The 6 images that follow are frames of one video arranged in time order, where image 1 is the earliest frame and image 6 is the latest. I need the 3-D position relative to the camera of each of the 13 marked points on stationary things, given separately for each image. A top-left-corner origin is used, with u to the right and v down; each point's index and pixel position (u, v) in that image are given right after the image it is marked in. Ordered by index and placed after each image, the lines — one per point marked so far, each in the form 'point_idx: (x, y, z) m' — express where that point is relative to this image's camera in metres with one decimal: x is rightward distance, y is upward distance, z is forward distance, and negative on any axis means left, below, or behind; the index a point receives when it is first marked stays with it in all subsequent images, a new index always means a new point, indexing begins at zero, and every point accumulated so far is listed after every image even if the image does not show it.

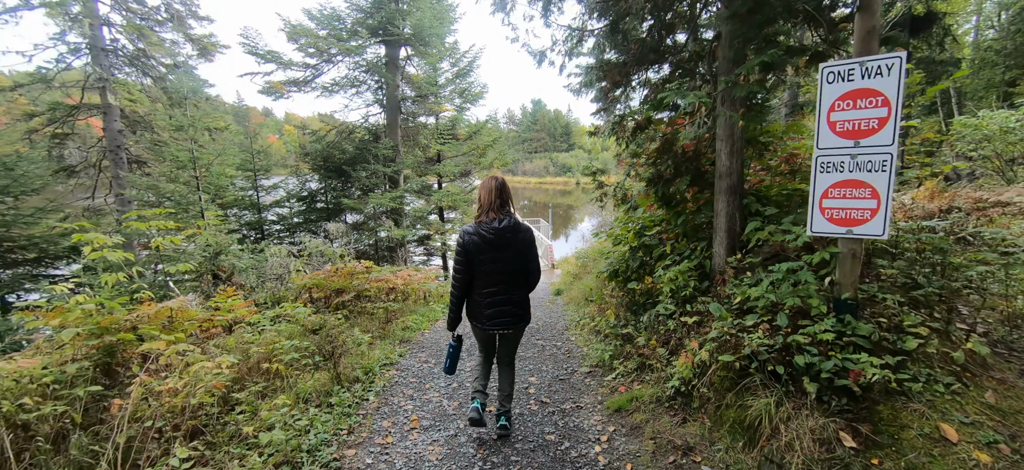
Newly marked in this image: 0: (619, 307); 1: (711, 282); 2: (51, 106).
0: (+1.1, -0.7, +4.2) m
1: (+1.6, -0.4, +3.3) m
2: (-9.6, +2.7, +8.8) m
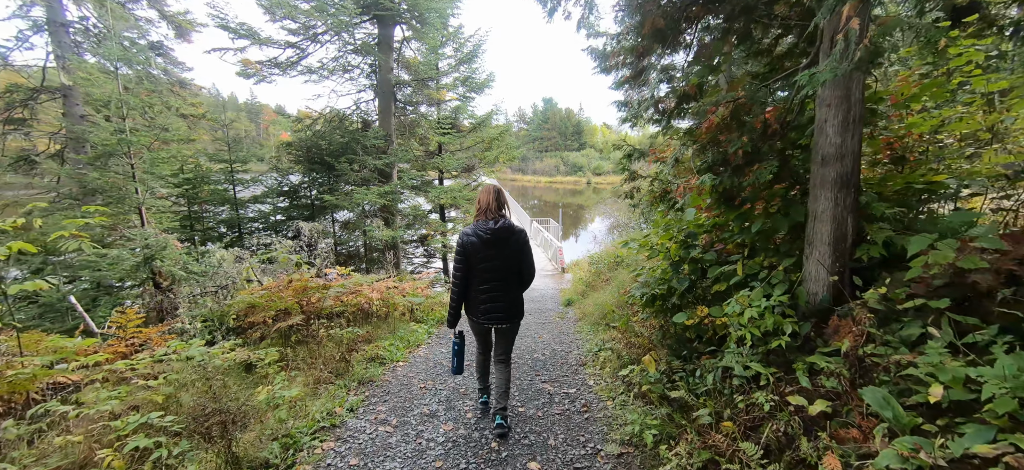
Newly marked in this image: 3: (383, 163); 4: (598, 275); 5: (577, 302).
0: (+1.0, -0.8, +3.1) m
1: (+1.5, -0.5, +2.2) m
2: (-9.4, +2.7, +7.9) m
3: (-2.6, +1.5, +8.6) m
4: (+2.0, -0.9, +9.7) m
5: (+1.3, -1.4, +8.7) m
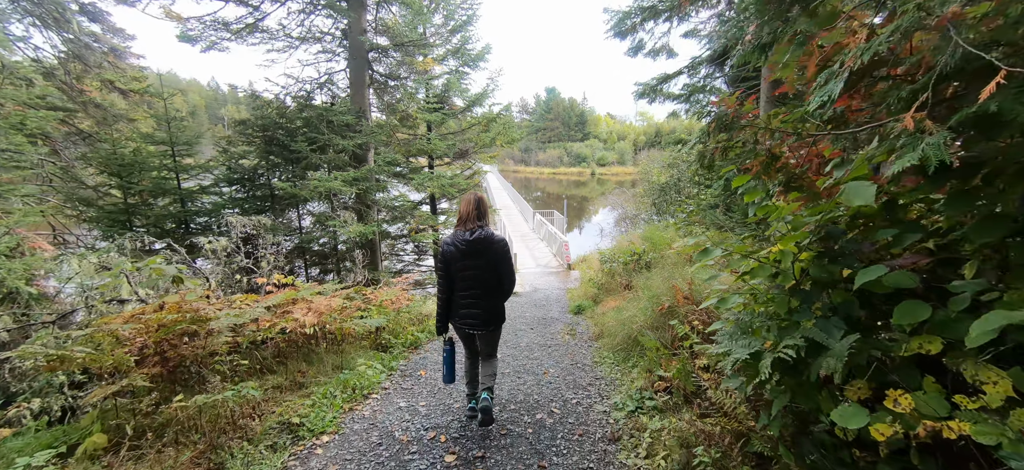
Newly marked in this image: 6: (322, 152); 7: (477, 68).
0: (+1.0, -0.8, +1.6) m
1: (+1.5, -0.5, +0.7) m
2: (-9.5, +2.8, +6.4) m
3: (-2.7, +1.6, +7.2) m
4: (+2.0, -0.8, +8.2) m
5: (+1.3, -1.3, +7.2) m
6: (-3.4, +1.5, +7.4) m
7: (-0.9, +4.3, +10.9) m
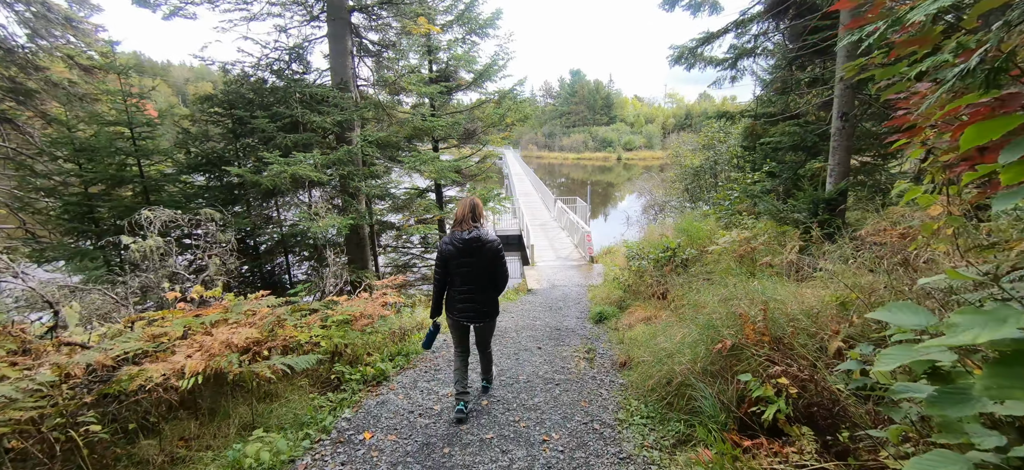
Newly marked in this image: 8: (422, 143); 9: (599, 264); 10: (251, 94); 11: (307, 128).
0: (+0.8, -0.9, +0.4) m
1: (+1.2, -0.6, -0.5) m
2: (-9.4, +2.8, +5.7) m
3: (-2.6, +1.7, +6.1) m
4: (+2.1, -0.7, +6.9) m
5: (+1.4, -1.2, +6.0) m
6: (-3.2, +1.6, +6.4) m
7: (-0.6, +4.5, +9.6) m
8: (-2.0, +2.0, +9.3) m
9: (+2.5, -0.8, +12.3) m
10: (-3.7, +2.0, +6.1) m
11: (-2.8, +1.5, +5.9) m
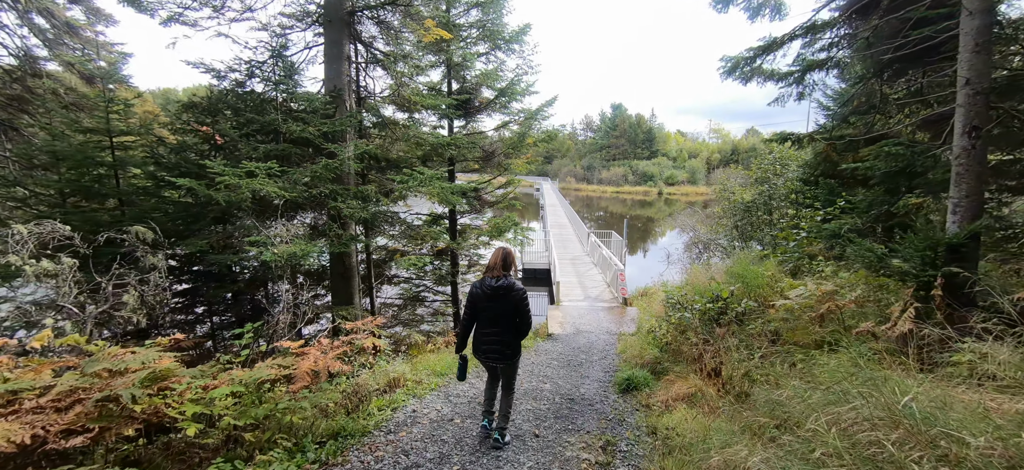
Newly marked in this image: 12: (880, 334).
0: (+0.3, -0.9, -0.9) m
1: (+0.7, -0.6, -1.8) m
2: (-9.2, +2.7, +5.6) m
3: (-2.4, +1.4, +5.3) m
4: (+2.2, -1.3, +5.5) m
5: (+1.5, -1.7, +4.6) m
6: (-3.1, +1.2, +5.6) m
7: (0.0, +3.8, +8.8) m
8: (-1.5, +1.4, +8.5) m
9: (+3.1, -1.8, +10.8) m
10: (-3.5, +1.7, +5.4) m
11: (-2.7, +1.2, +5.1) m
12: (+3.1, -0.8, +3.6) m
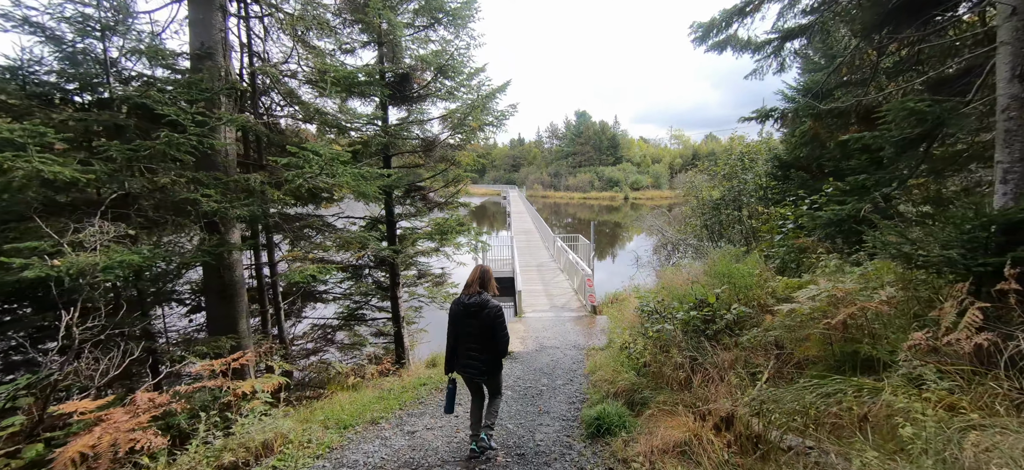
0: (+0.1, -0.7, -2.1) m
1: (+0.5, -0.4, -3.0) m
2: (-9.9, +2.5, +3.8) m
3: (-3.1, +1.3, +3.9) m
4: (+1.6, -1.2, +4.4) m
5: (+0.9, -1.6, +3.5) m
6: (-3.8, +1.1, +4.2) m
7: (-1.1, +3.7, +7.6) m
8: (-2.5, +1.3, +7.2) m
9: (+2.1, -1.9, +9.7) m
10: (-4.2, +1.6, +3.9) m
11: (-3.4, +1.1, +3.7) m
12: (+2.6, -0.7, +2.6) m
